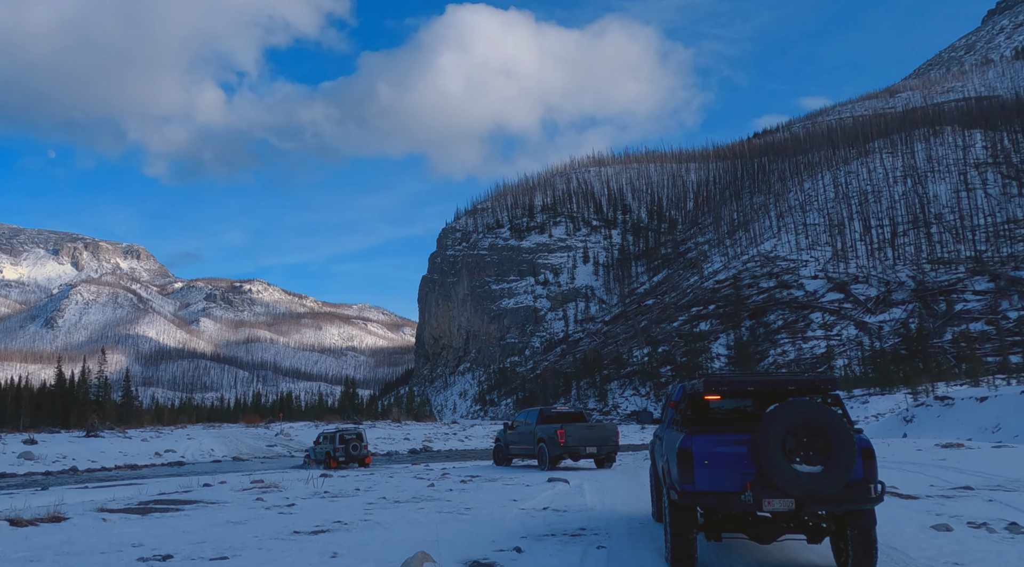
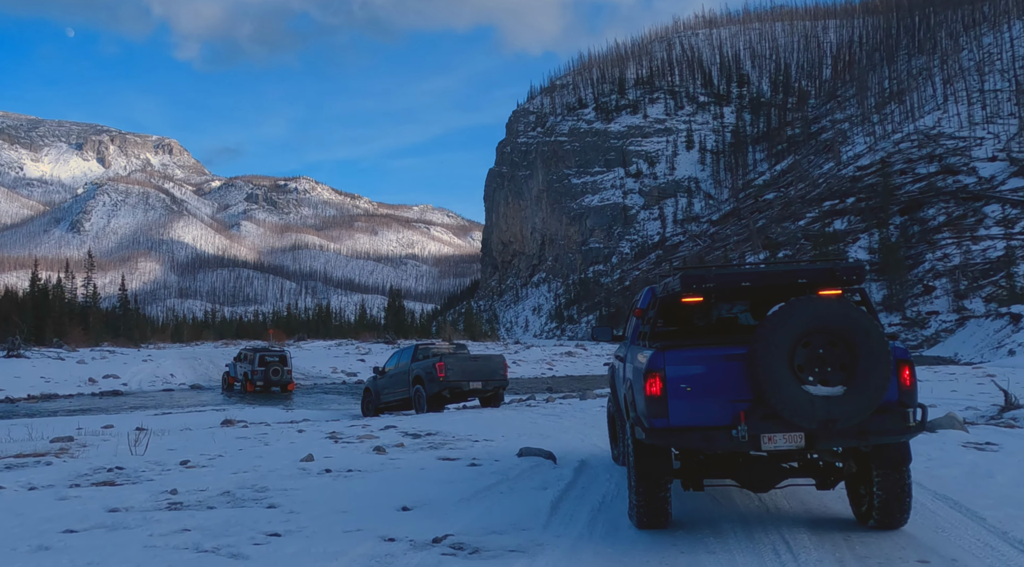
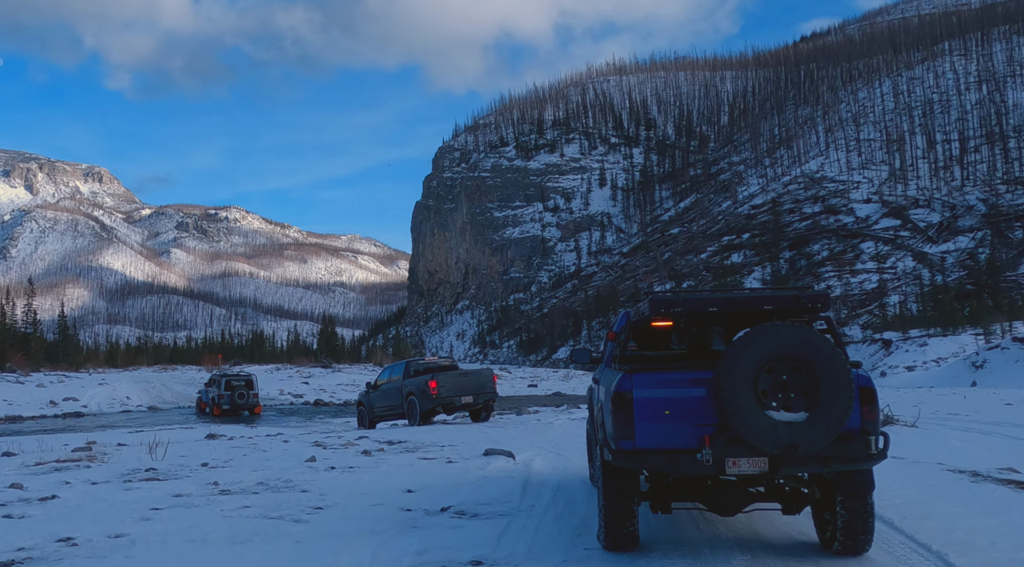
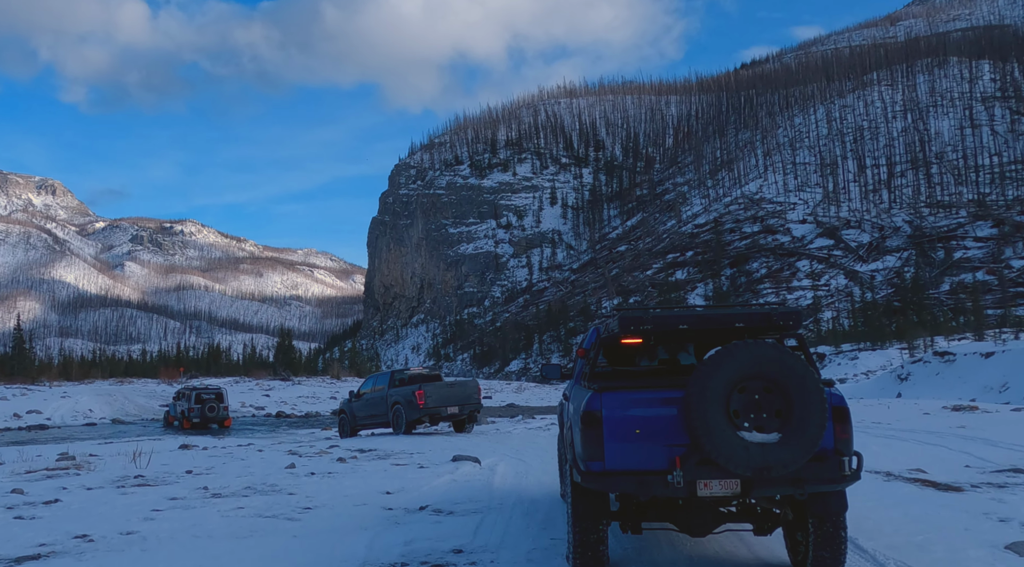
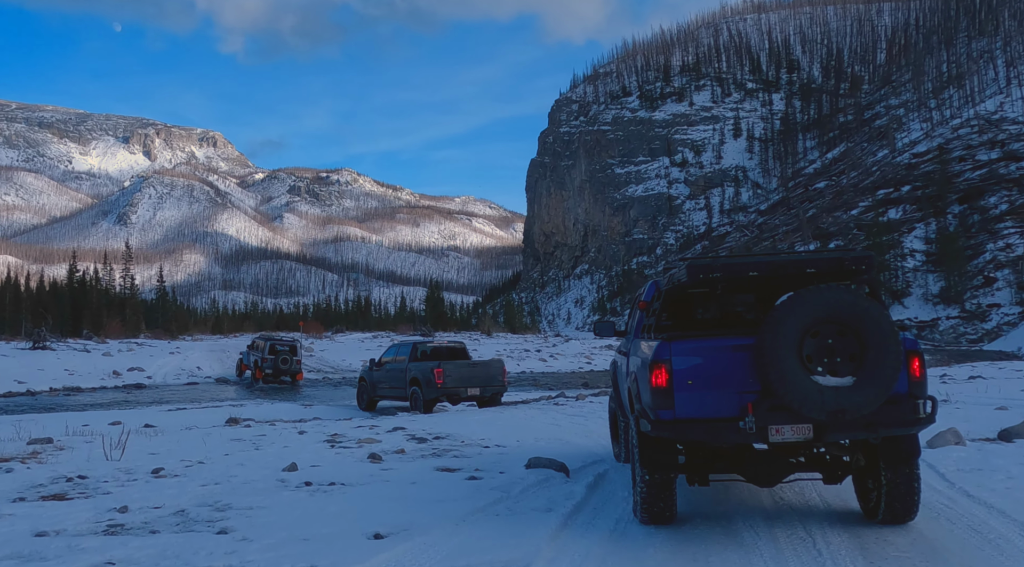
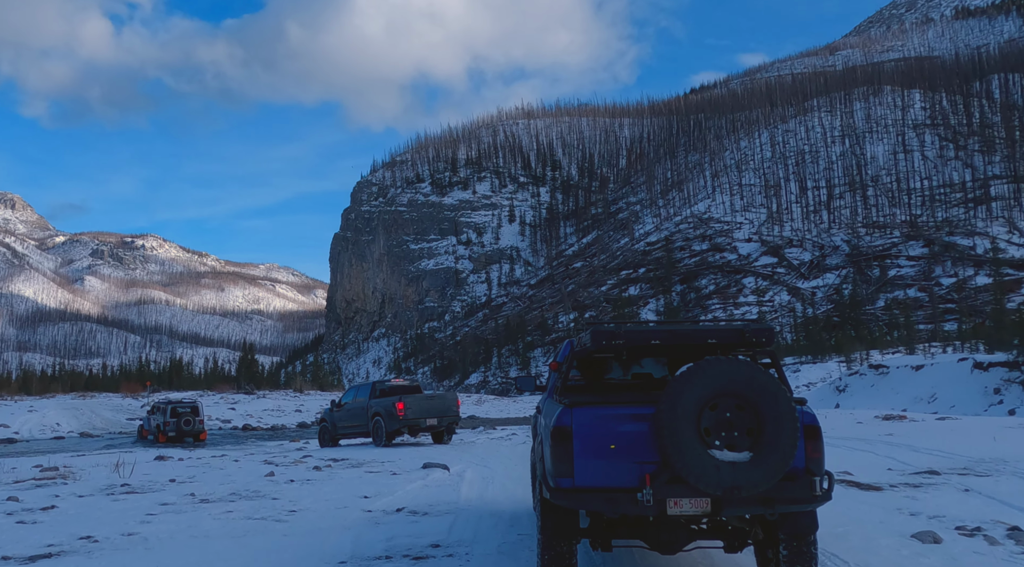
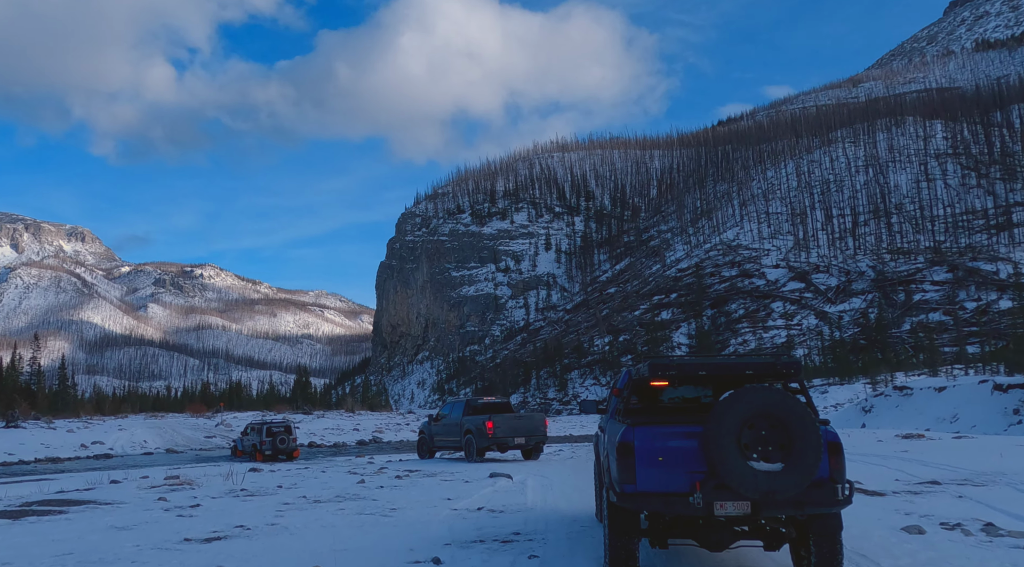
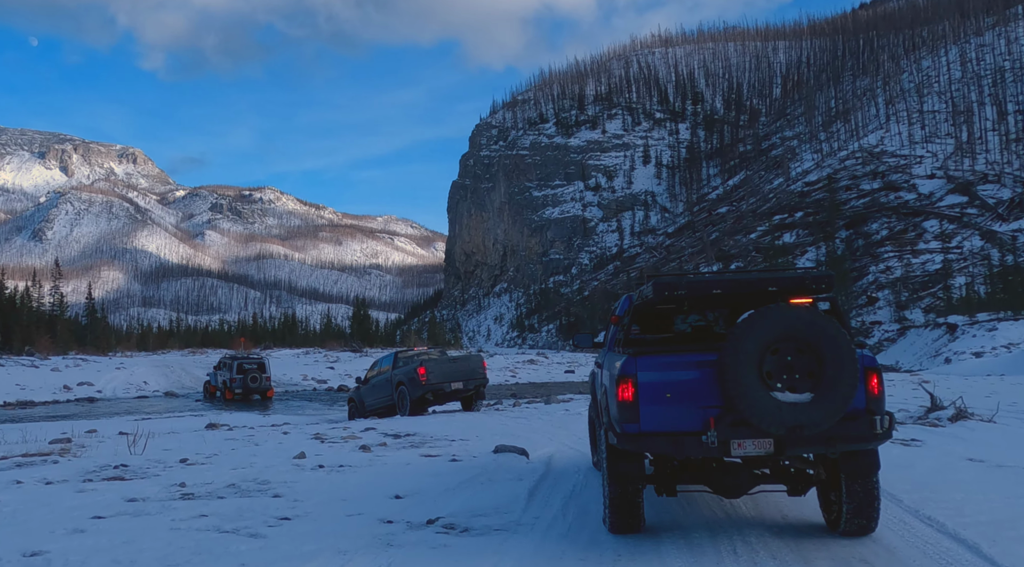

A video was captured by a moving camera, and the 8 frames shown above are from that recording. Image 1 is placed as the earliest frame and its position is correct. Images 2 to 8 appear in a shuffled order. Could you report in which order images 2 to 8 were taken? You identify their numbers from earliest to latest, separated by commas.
7, 6, 4, 3, 8, 2, 5
